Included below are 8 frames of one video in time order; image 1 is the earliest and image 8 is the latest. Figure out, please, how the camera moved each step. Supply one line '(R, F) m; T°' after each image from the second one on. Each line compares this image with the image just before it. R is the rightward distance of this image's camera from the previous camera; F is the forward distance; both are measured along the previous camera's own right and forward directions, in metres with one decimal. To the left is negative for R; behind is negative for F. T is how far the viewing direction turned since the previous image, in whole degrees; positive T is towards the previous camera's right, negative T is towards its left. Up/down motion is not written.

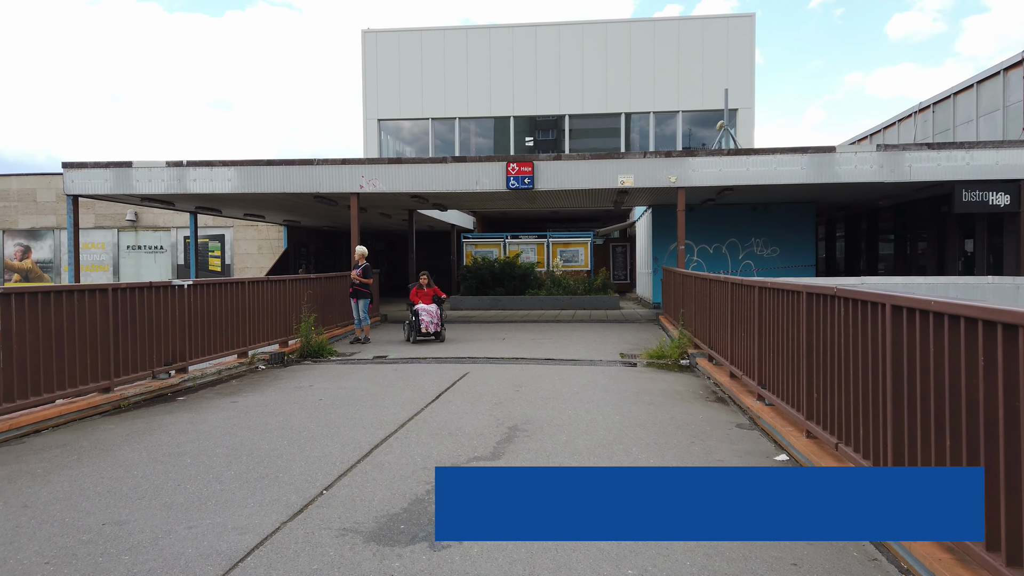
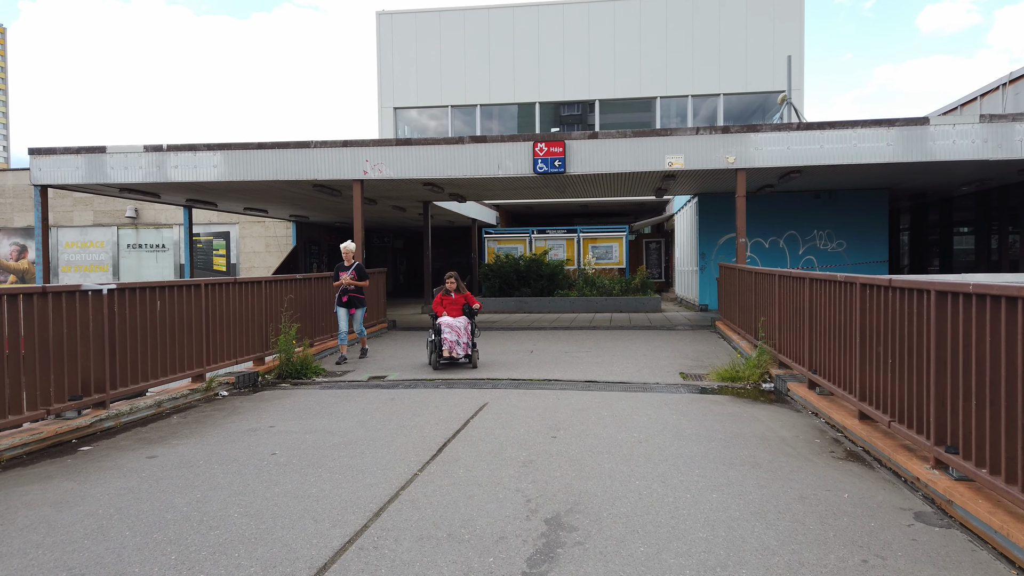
(-0.1, +2.3) m; -2°
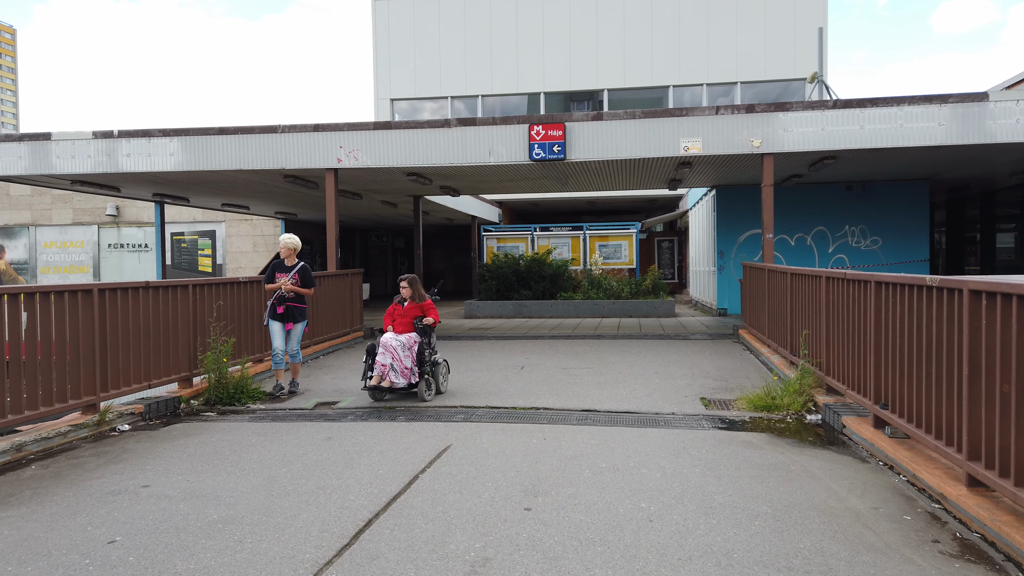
(+0.3, +1.7) m; -1°
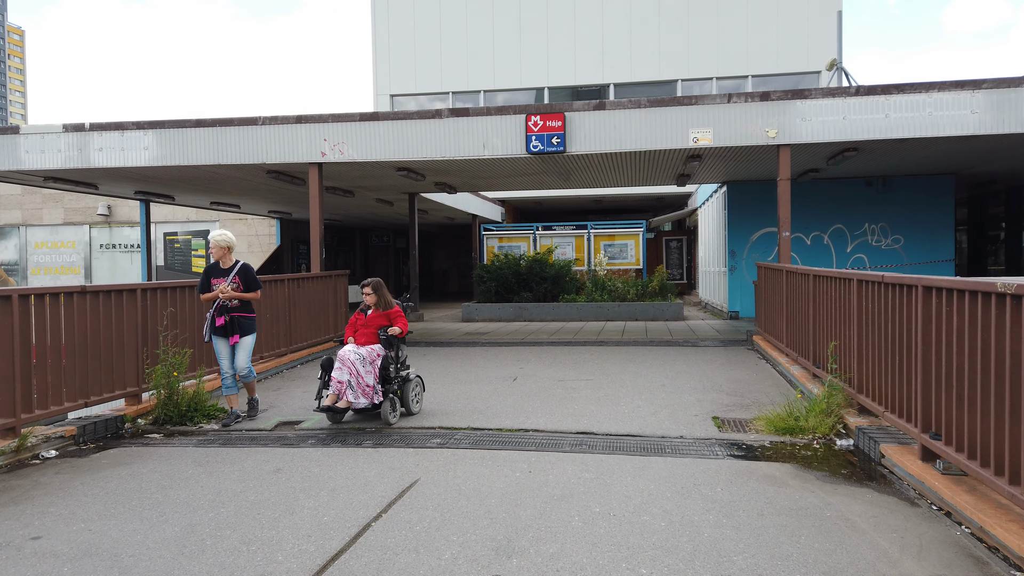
(+0.2, +0.8) m; -1°
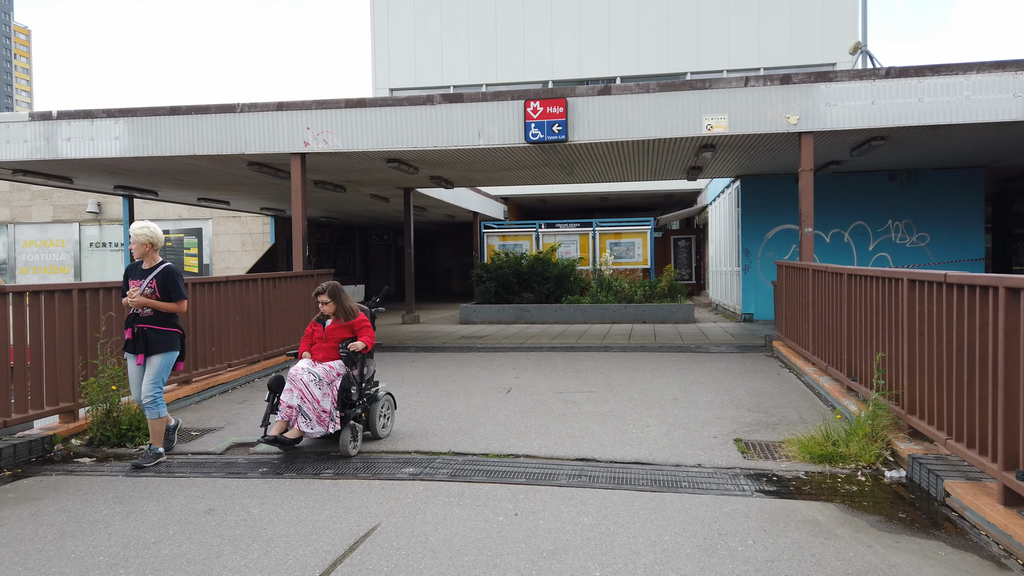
(+0.1, +0.9) m; 0°
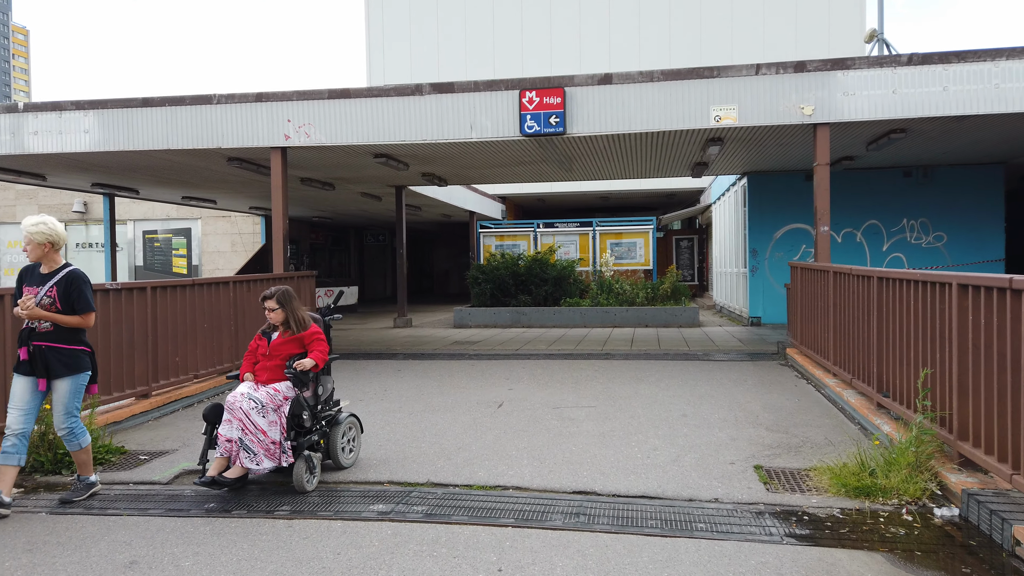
(+0.1, +0.7) m; 0°
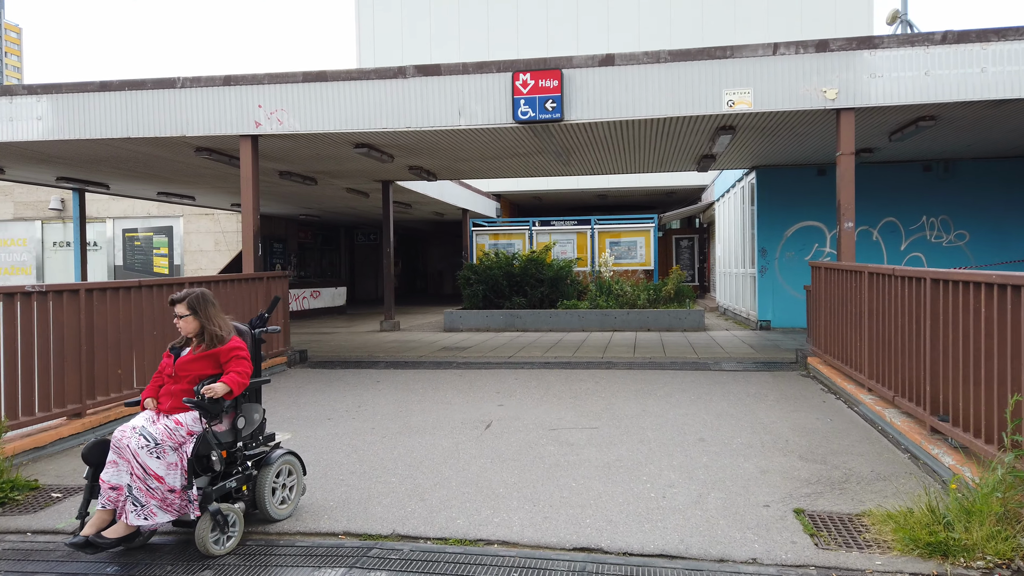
(+0.1, +0.9) m; 0°
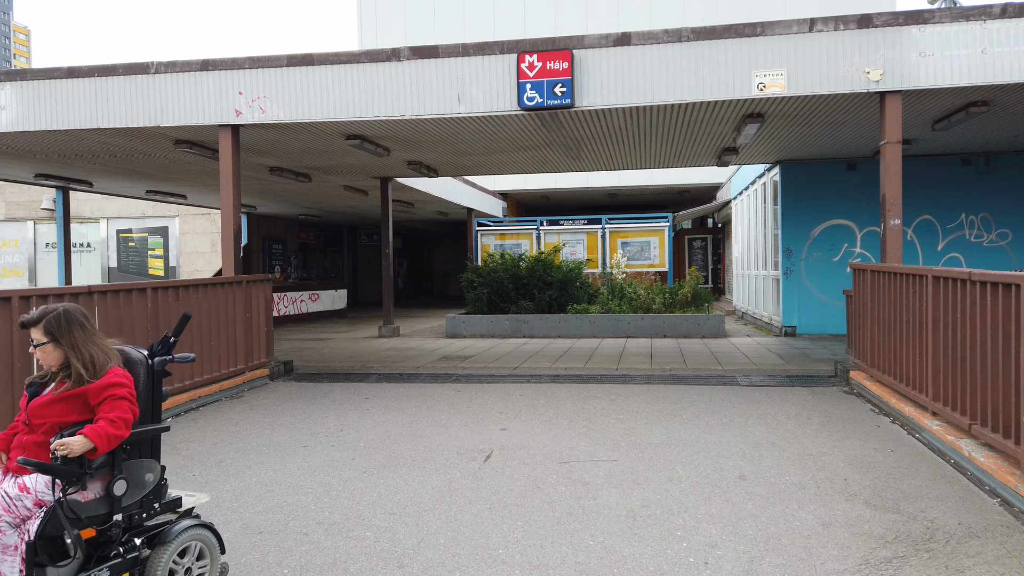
(0.0, +0.8) m; -1°
